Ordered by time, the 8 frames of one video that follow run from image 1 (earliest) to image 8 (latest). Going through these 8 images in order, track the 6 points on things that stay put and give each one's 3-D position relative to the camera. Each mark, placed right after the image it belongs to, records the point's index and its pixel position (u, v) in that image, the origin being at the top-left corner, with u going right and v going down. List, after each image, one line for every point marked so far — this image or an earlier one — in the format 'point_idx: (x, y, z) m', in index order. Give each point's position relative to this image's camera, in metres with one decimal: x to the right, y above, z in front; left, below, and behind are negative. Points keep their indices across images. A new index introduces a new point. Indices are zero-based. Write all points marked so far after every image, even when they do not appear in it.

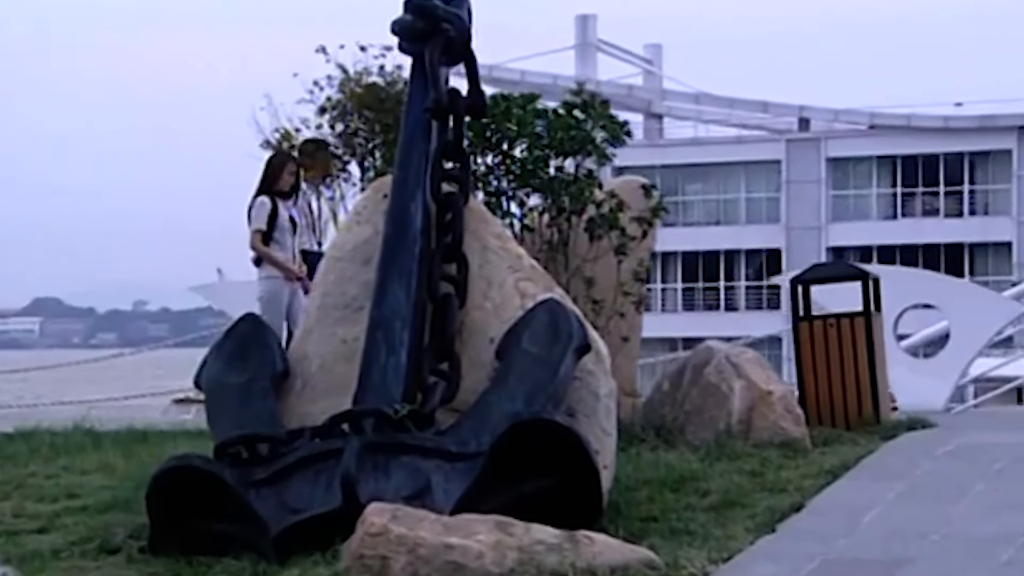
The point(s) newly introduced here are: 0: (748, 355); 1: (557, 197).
0: (+1.5, -0.4, +10.2) m
1: (+0.3, +0.6, +10.3) m
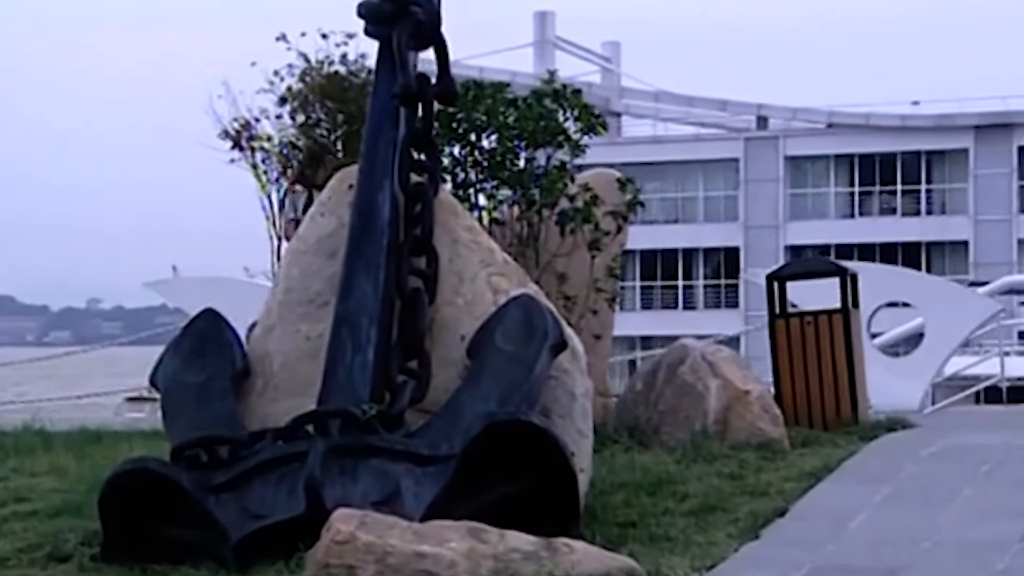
0: (+1.3, -0.4, +9.9) m
1: (+0.1, +0.6, +10.0) m
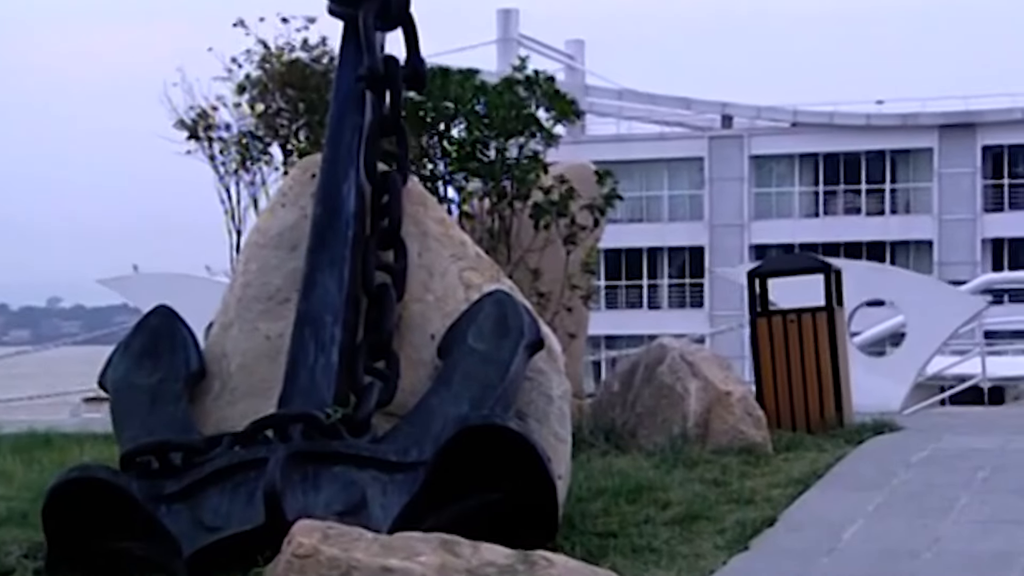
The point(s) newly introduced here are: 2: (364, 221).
0: (+1.2, -0.4, +9.5) m
1: (-0.1, +0.7, +9.5) m
2: (-0.7, +0.3, +7.0) m
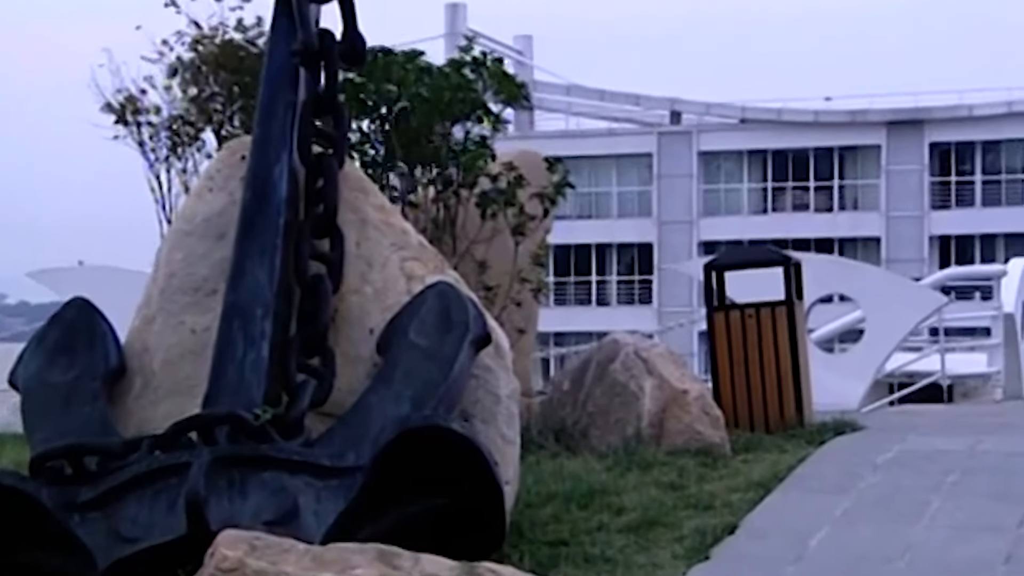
0: (+0.8, -0.4, +9.0) m
1: (-0.4, +0.7, +9.0) m
2: (-0.9, +0.3, +6.5) m
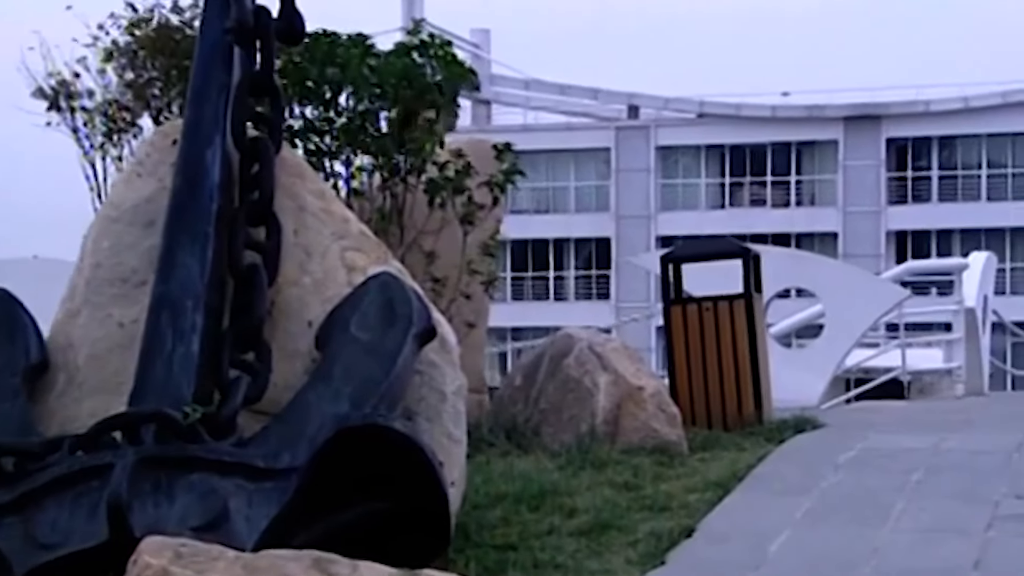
0: (+0.6, -0.3, +8.7) m
1: (-0.7, +0.7, +8.7) m
2: (-1.1, +0.4, +6.1) m
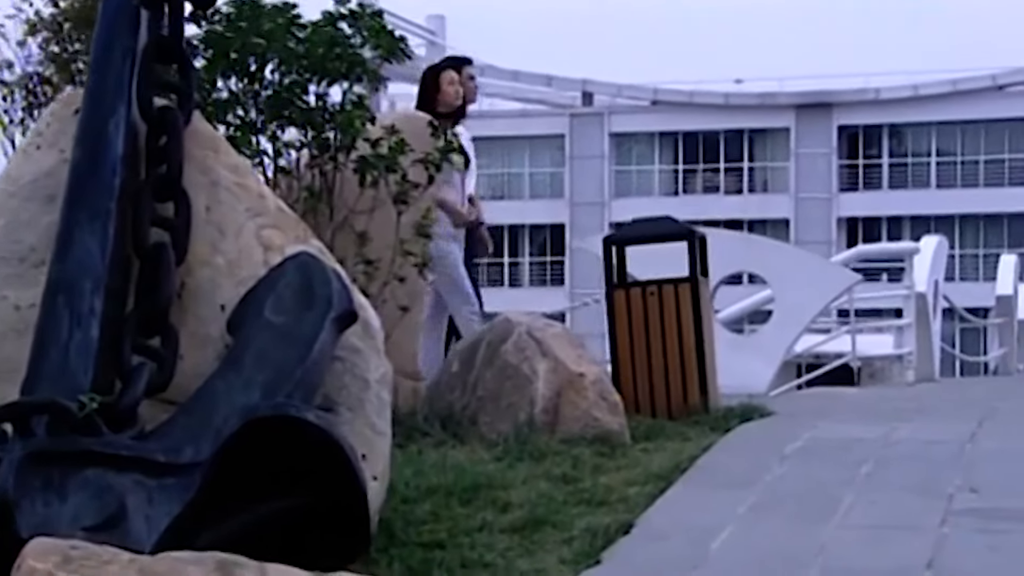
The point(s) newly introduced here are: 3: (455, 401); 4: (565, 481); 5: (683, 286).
0: (+0.2, -0.2, +8.3) m
1: (-1.0, +0.8, +8.3) m
2: (-1.4, +0.4, +5.7) m
3: (-0.3, -0.6, +8.3) m
4: (+0.2, -0.8, +6.8) m
5: (+1.0, 0.0, +9.1) m
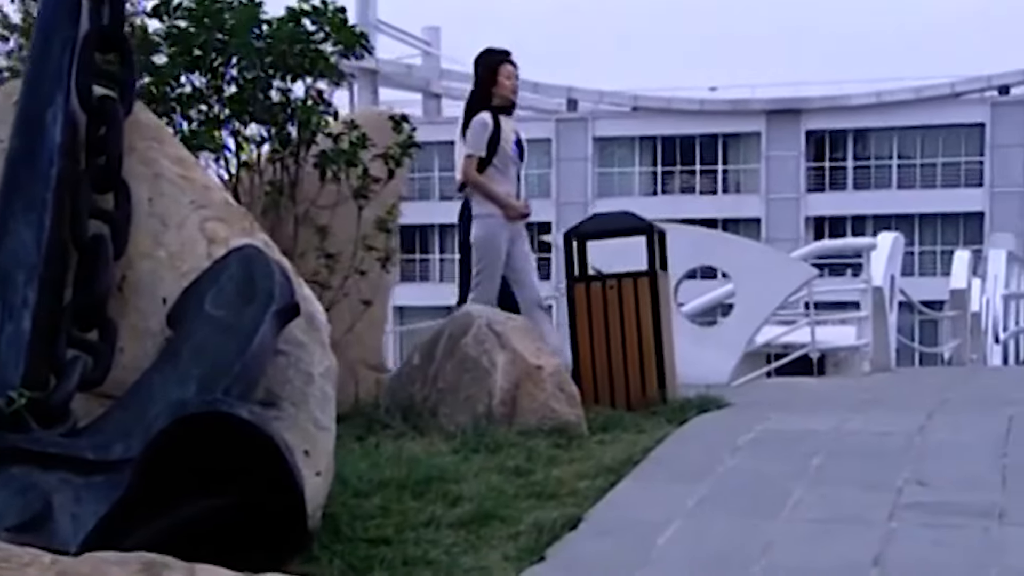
0: (0.0, -0.2, +8.3) m
1: (-1.2, +0.8, +8.2) m
2: (-1.6, +0.5, +5.6) m
3: (-0.5, -0.6, +8.3) m
4: (0.0, -0.8, +6.8) m
5: (+0.8, 0.0, +9.0) m
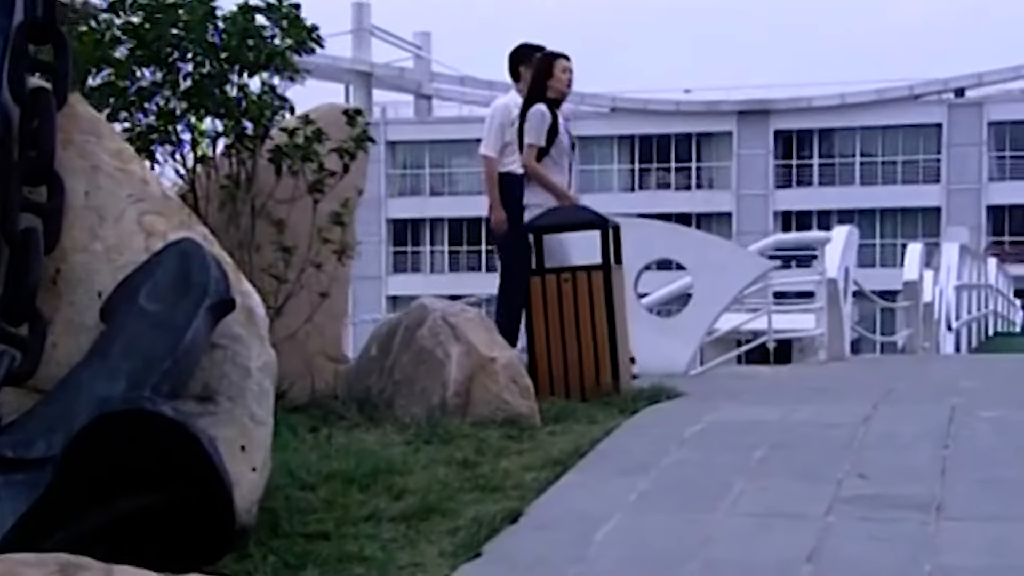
0: (-0.2, -0.2, +8.2) m
1: (-1.5, +0.9, +8.1) m
2: (-1.8, +0.5, +5.5) m
3: (-0.7, -0.5, +8.2) m
4: (-0.2, -0.8, +6.7) m
5: (+0.5, +0.1, +8.9) m
